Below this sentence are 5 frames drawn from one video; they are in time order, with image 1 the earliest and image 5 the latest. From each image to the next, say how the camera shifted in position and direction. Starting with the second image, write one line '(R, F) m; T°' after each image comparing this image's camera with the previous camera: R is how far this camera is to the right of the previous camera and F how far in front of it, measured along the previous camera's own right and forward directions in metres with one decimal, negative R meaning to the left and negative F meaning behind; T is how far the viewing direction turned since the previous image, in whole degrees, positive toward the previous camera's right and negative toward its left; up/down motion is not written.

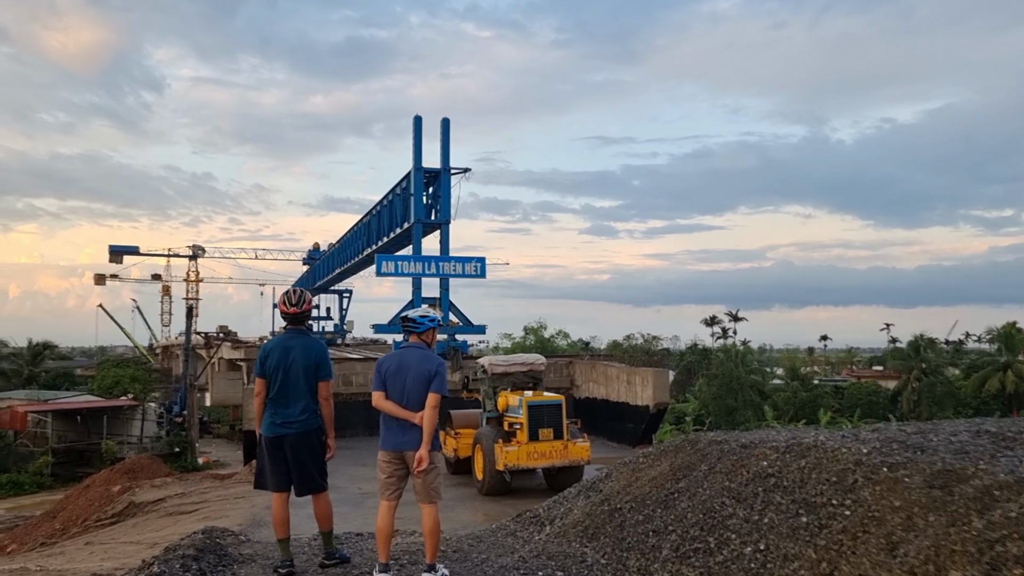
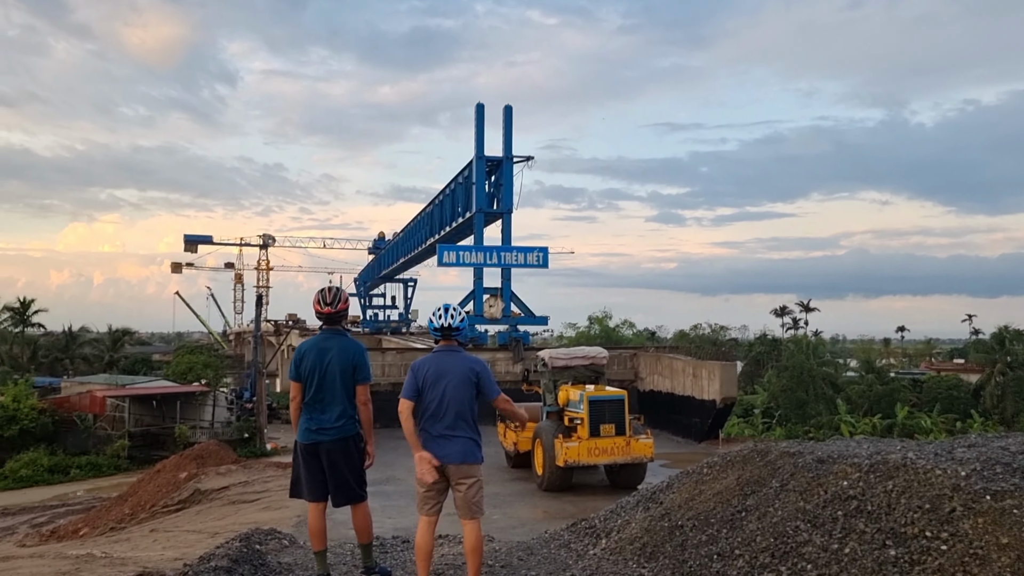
(0.0, +0.2) m; -5°
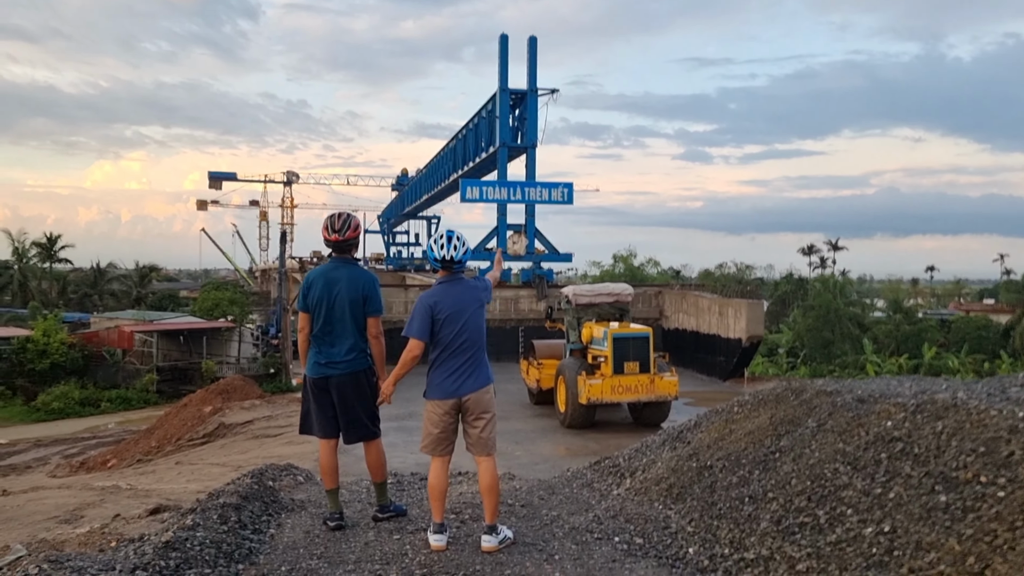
(0.0, +0.2) m; -2°
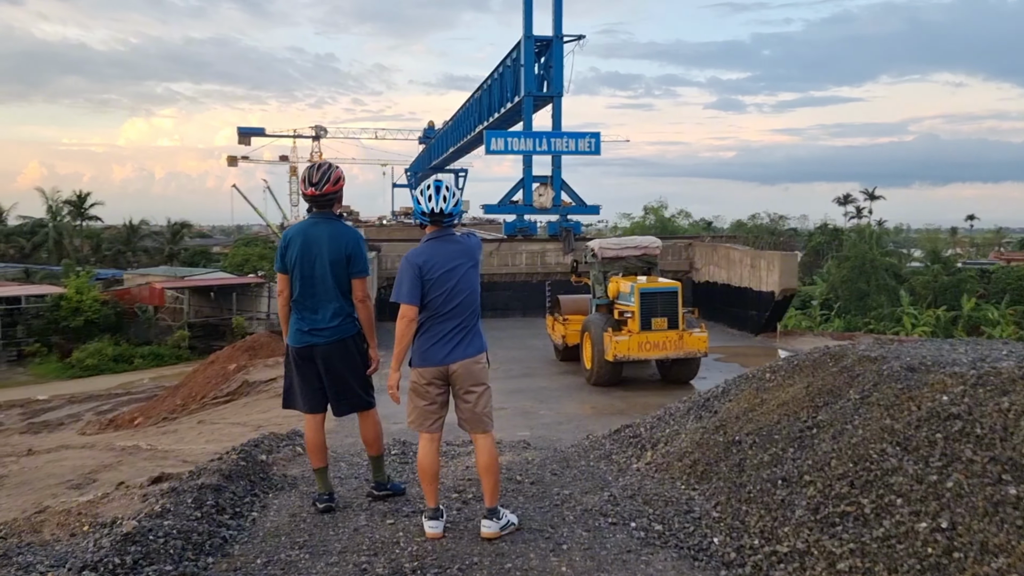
(+0.1, +0.3) m; -2°
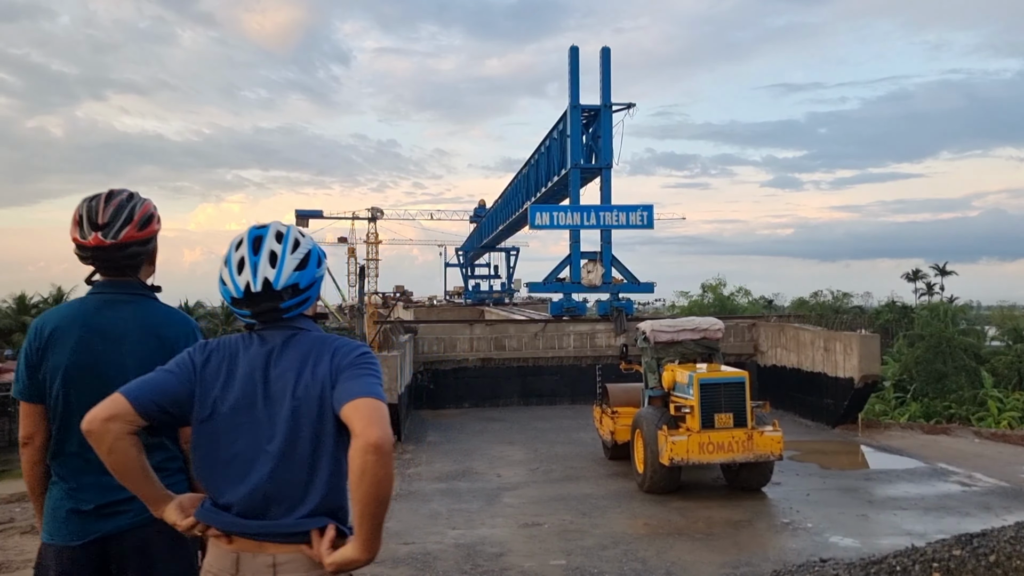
(+0.2, +1.2) m; -4°
